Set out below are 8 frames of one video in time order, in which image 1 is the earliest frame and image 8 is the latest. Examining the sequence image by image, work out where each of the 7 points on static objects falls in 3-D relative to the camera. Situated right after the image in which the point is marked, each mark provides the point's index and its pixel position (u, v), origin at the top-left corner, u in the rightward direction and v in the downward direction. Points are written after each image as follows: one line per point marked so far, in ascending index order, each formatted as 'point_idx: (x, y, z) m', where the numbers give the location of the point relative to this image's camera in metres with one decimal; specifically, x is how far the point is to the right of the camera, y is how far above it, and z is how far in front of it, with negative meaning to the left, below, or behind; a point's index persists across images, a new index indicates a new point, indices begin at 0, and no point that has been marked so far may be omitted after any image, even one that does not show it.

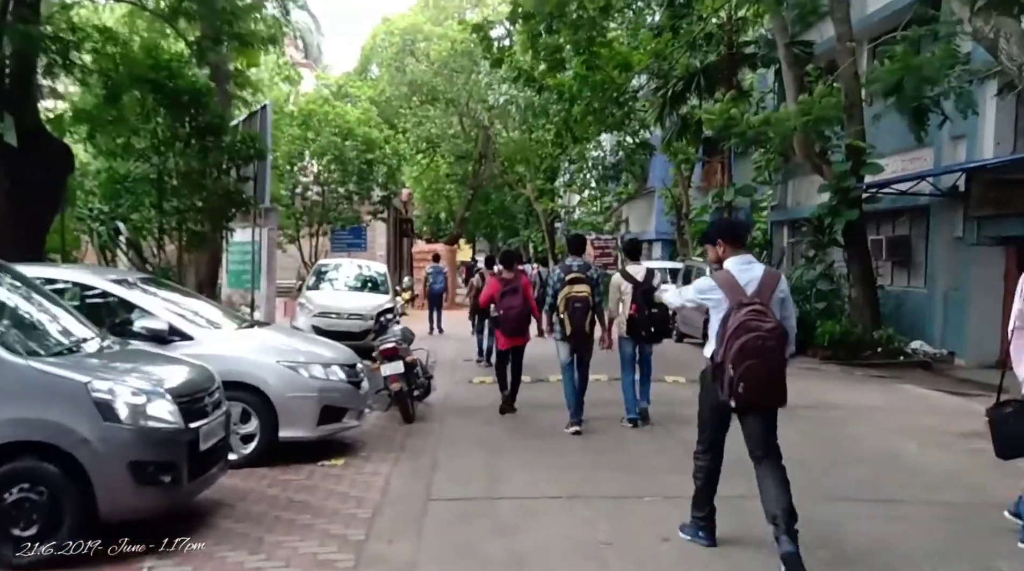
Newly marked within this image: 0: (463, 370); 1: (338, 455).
0: (-0.7, -1.2, +13.1) m
1: (-1.3, -1.3, +6.8) m
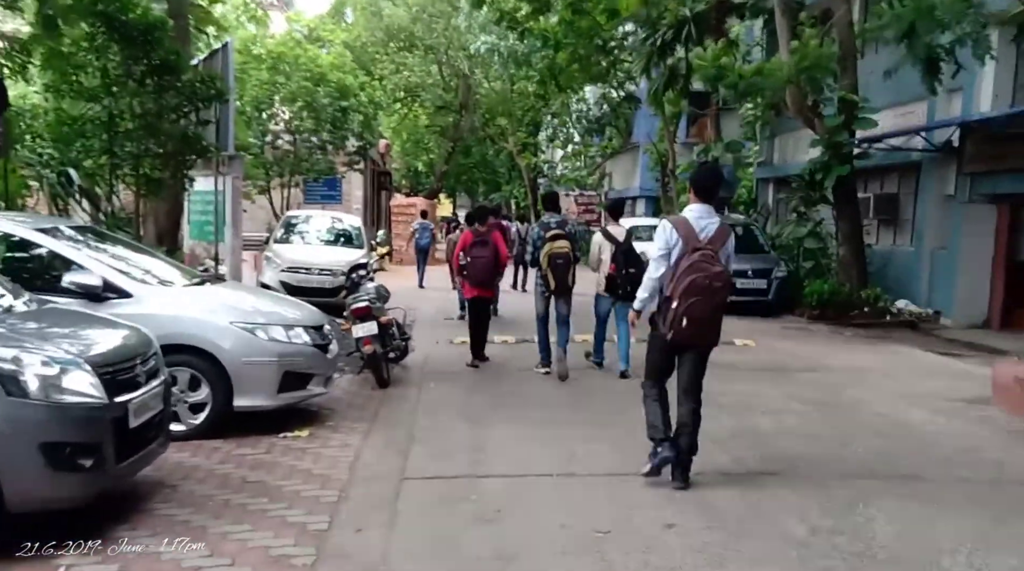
0: (-1.0, -0.6, +12.5) m
1: (-1.4, -1.0, +6.2) m
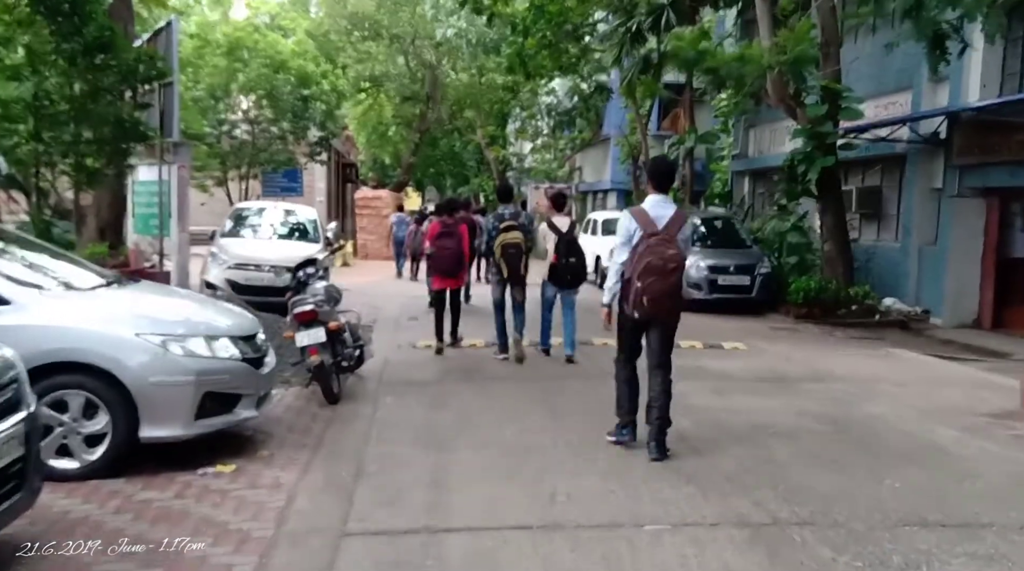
0: (-1.4, -0.6, +11.5) m
1: (-1.6, -1.0, +5.2) m
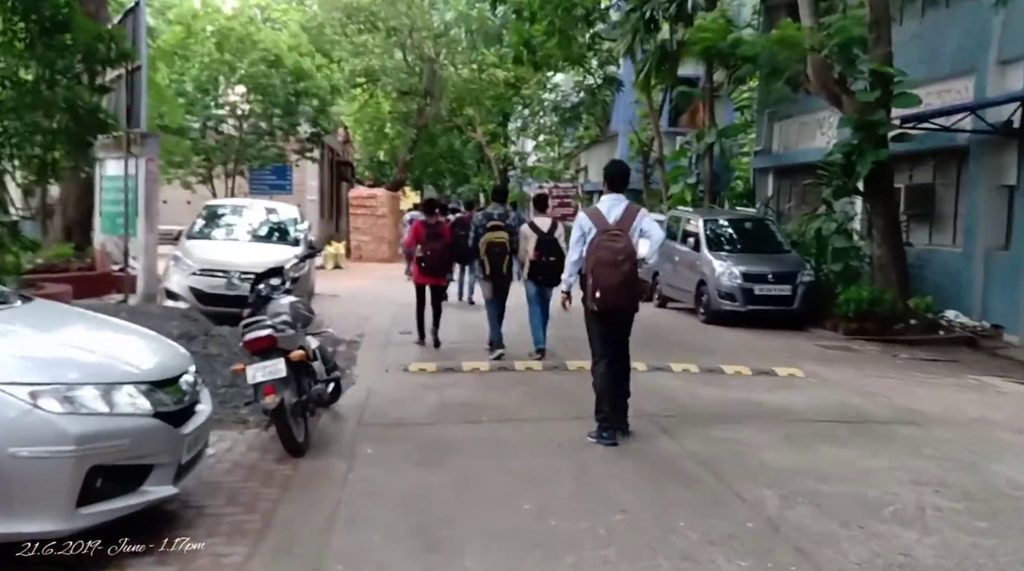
0: (-1.3, -0.7, +9.9) m
1: (-1.5, -1.1, +3.6) m
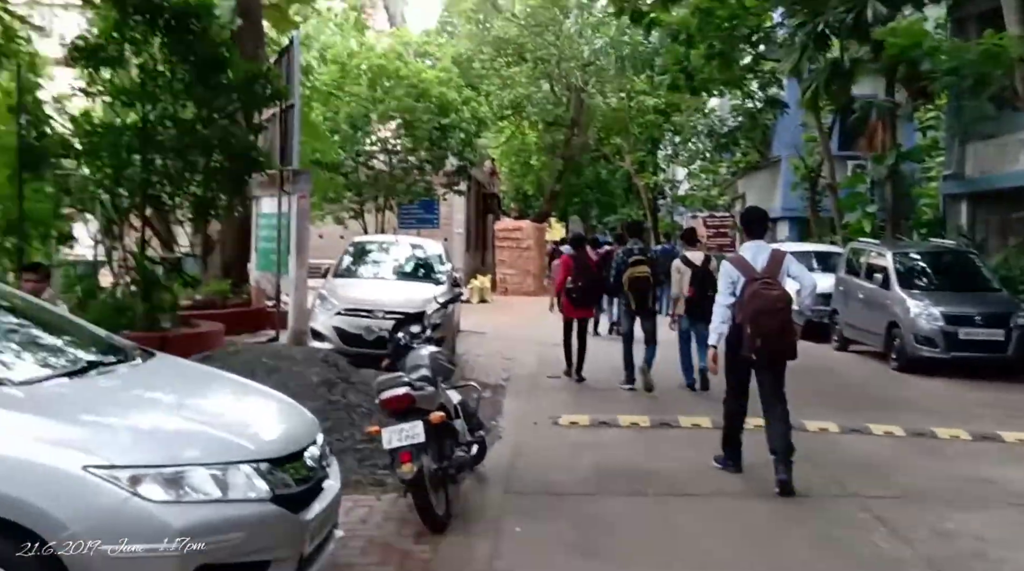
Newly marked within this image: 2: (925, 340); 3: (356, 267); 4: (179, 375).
0: (+0.3, -1.1, +9.2) m
1: (-0.9, -1.3, +3.0) m
2: (+4.9, -0.6, +11.0) m
3: (-2.1, +0.2, +11.9) m
4: (-1.5, -0.4, +4.1) m
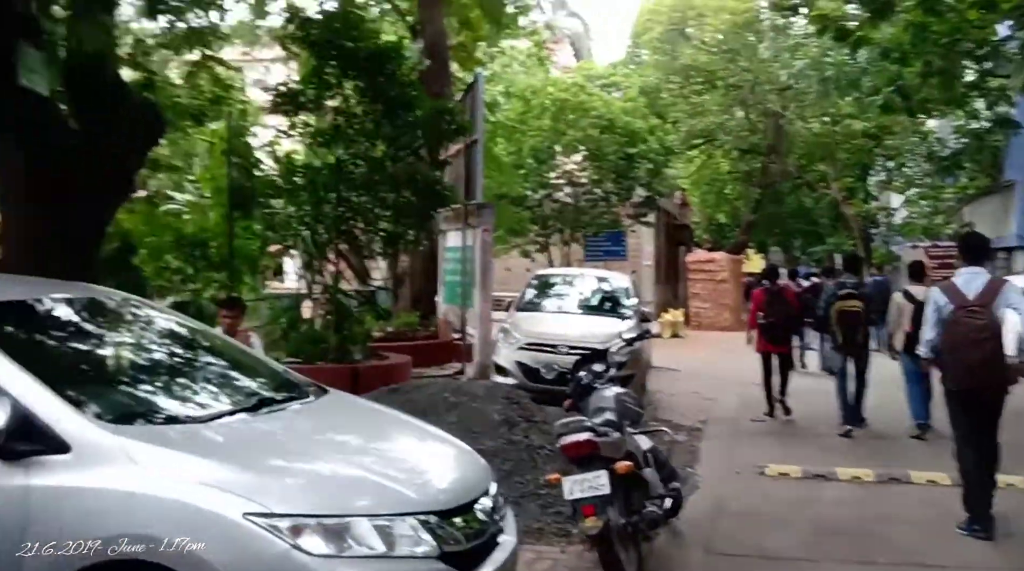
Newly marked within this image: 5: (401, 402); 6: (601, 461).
0: (+2.1, -1.4, +8.4) m
1: (-0.4, -1.4, +2.5) m
2: (+6.9, -1.0, +9.3) m
3: (+0.3, -0.2, +11.6) m
4: (-0.7, -0.5, +3.8) m
5: (-0.9, -1.0, +7.7) m
6: (+0.4, -0.8, +4.4) m
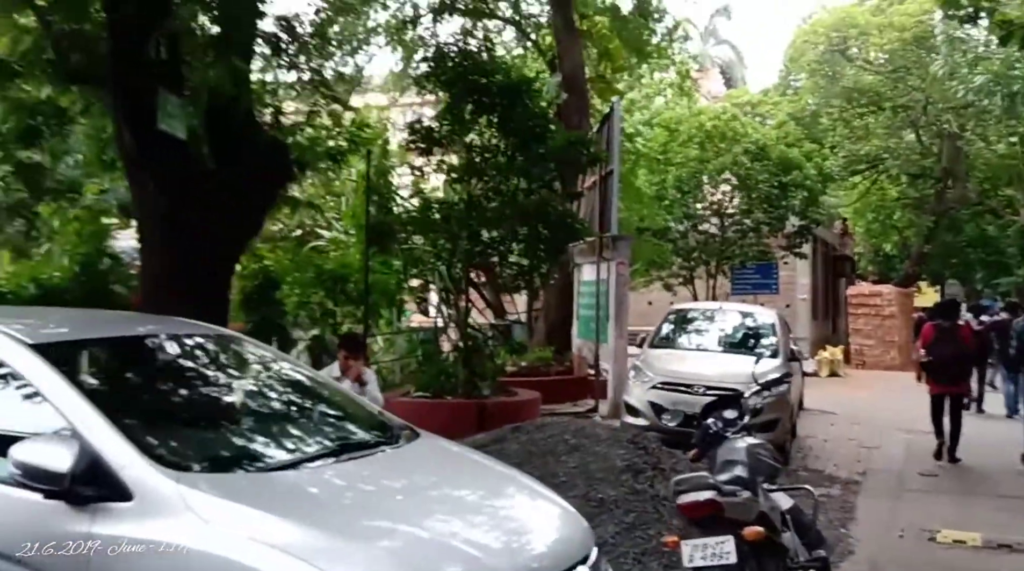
0: (+3.2, -1.7, +7.5) m
1: (-0.2, -1.5, +2.1) m
2: (+8.1, -1.3, +7.6) m
3: (+2.0, -0.6, +11.0) m
4: (-0.3, -0.7, +3.4) m
5: (+0.1, -1.3, +7.2) m
6: (+0.9, -1.0, +3.8) m
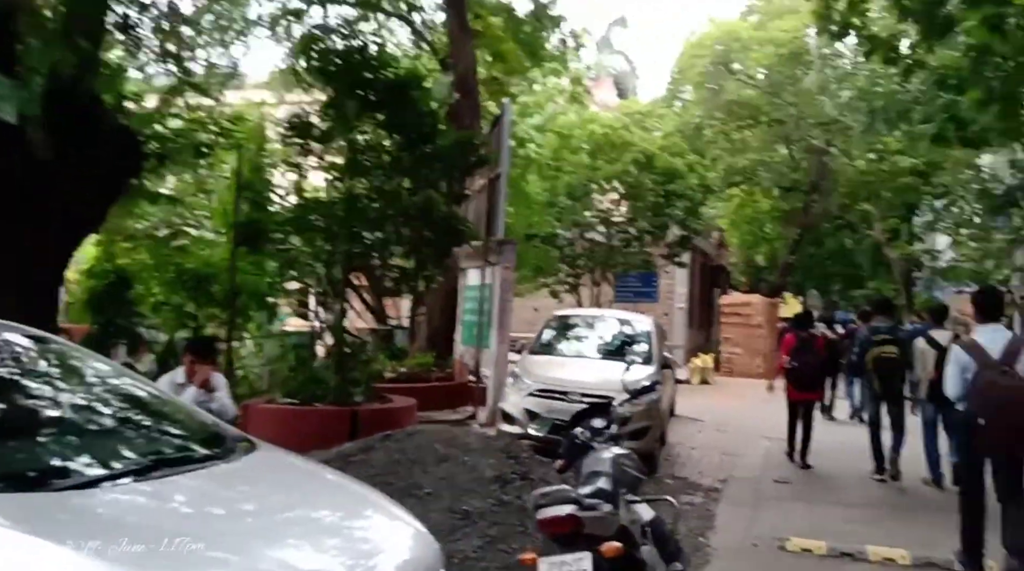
0: (+2.1, -1.8, +7.6) m
1: (-0.6, -1.5, +1.9) m
2: (+7.0, -1.5, +8.3) m
3: (+0.5, -0.7, +10.9) m
4: (-0.8, -0.7, +3.2) m
5: (-0.9, -1.3, +7.0) m
6: (+0.3, -1.0, +3.7) m
